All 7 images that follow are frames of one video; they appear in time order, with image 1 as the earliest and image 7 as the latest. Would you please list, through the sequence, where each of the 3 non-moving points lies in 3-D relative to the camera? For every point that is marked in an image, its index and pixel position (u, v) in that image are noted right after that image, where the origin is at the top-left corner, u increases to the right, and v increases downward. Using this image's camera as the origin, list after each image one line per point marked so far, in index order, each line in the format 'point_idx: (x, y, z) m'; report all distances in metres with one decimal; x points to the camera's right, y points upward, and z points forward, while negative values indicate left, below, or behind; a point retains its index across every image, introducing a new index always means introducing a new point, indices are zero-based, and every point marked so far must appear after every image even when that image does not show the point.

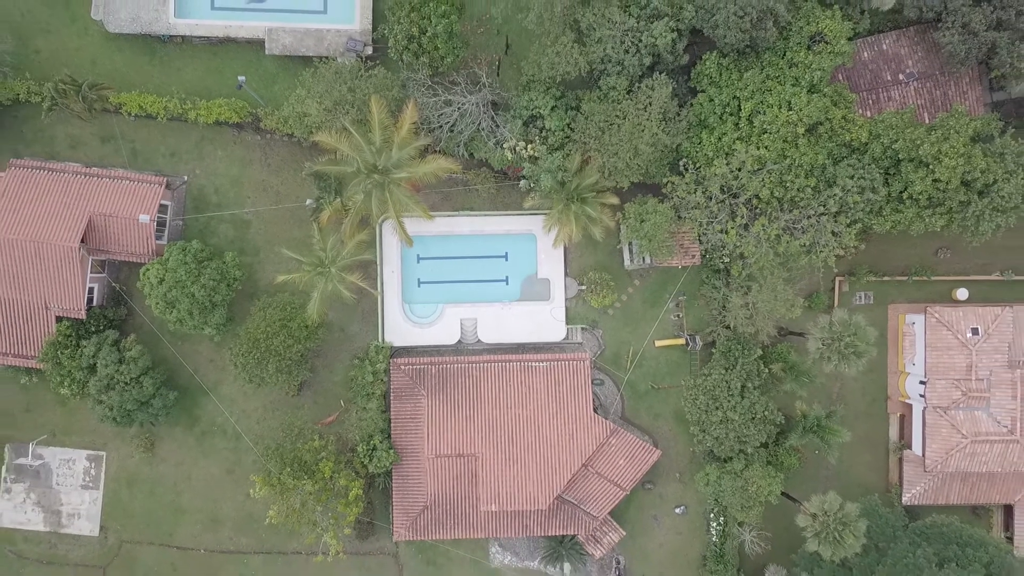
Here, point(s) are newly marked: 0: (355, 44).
0: (-4.9, +7.7, +18.8) m
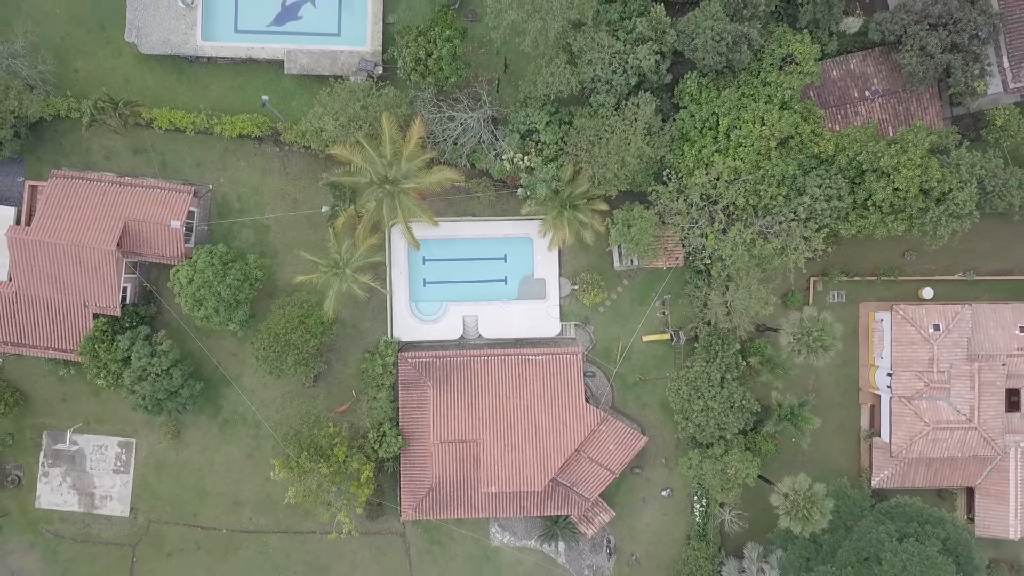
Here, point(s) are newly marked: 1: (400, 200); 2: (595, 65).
0: (-4.9, +7.7, +20.6) m
1: (-3.5, +2.7, +18.7) m
2: (+2.7, +7.2, +19.5) m
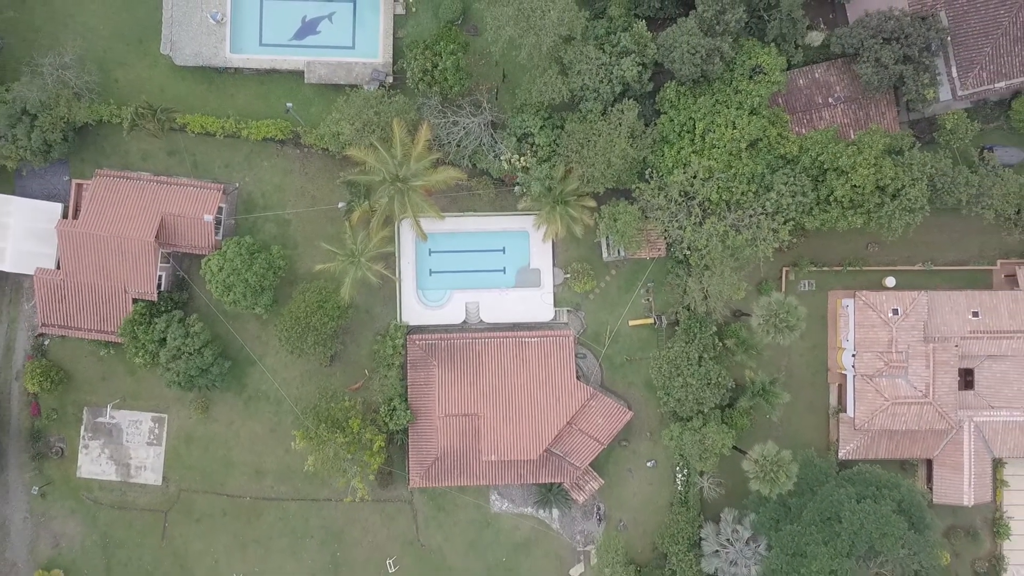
0: (-5.0, +8.1, +22.9) m
1: (-3.6, +3.2, +21.0) m
2: (+2.6, +7.7, +21.7) m
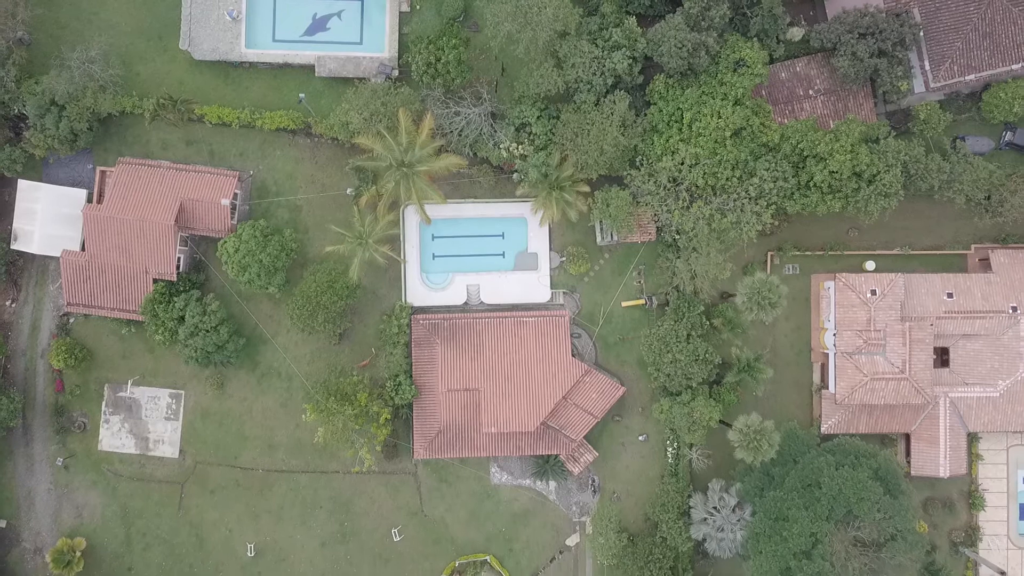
0: (-5.1, +8.9, +24.3) m
1: (-3.7, +4.0, +22.4) m
2: (+2.5, +8.5, +23.2) m
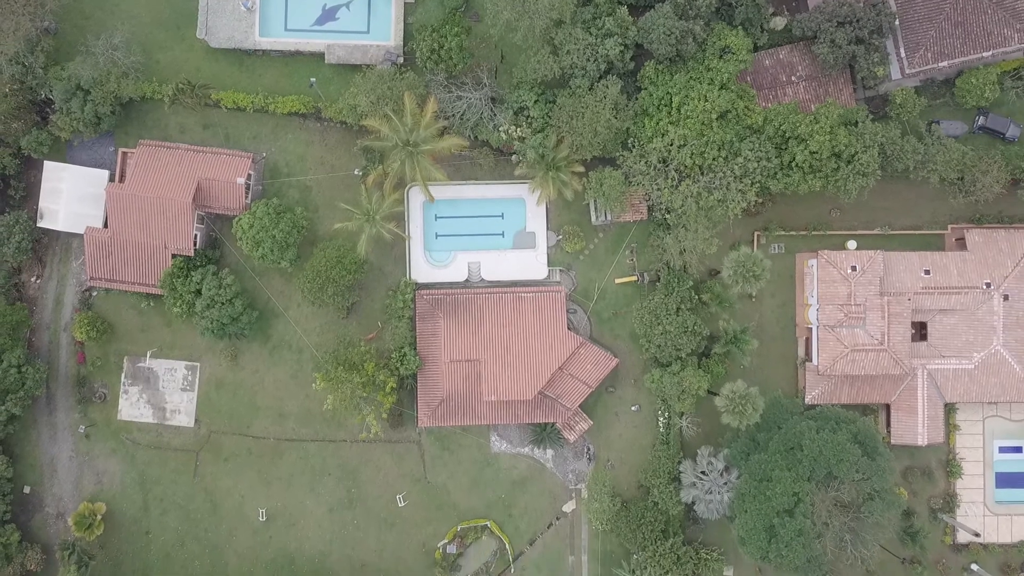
0: (-5.1, +10.0, +25.7) m
1: (-3.7, +5.1, +23.8) m
2: (+2.5, +9.5, +24.6) m
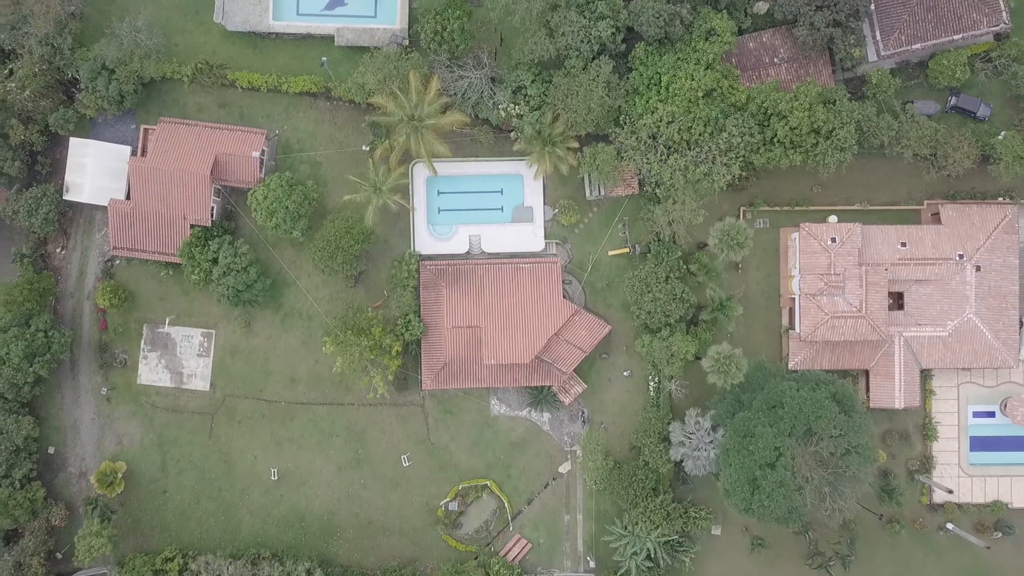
0: (-5.2, +11.4, +27.3) m
1: (-3.8, +6.5, +25.4) m
2: (+2.4, +11.0, +26.2) m
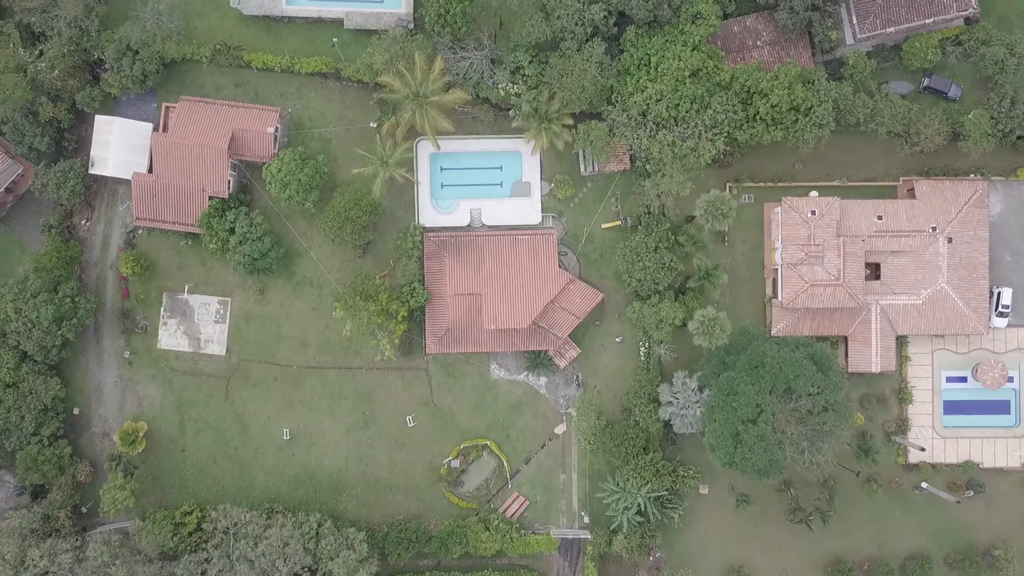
0: (-5.3, +12.9, +29.1) m
1: (-3.8, +8.0, +27.2) m
2: (+2.4, +12.5, +28.0) m
